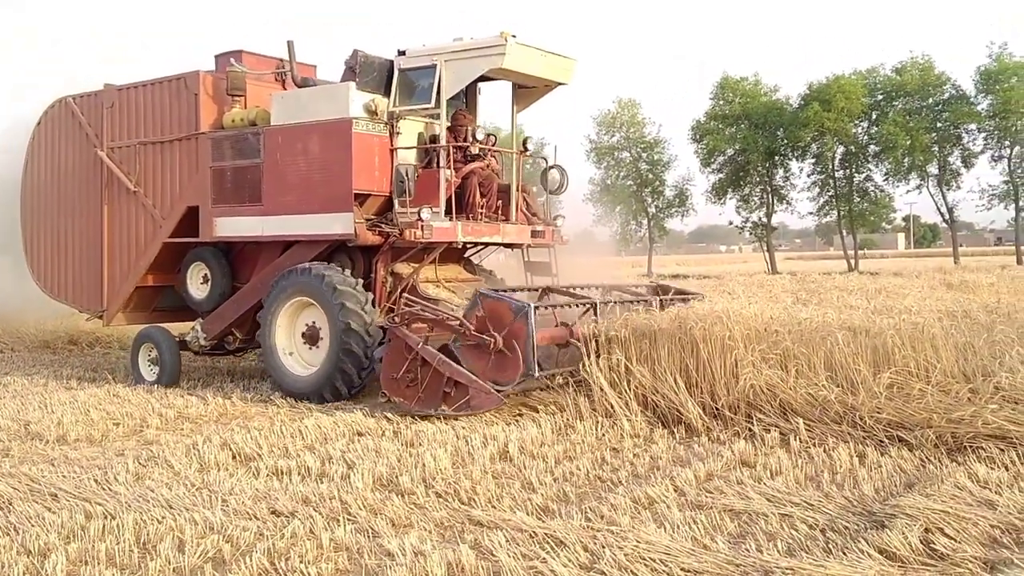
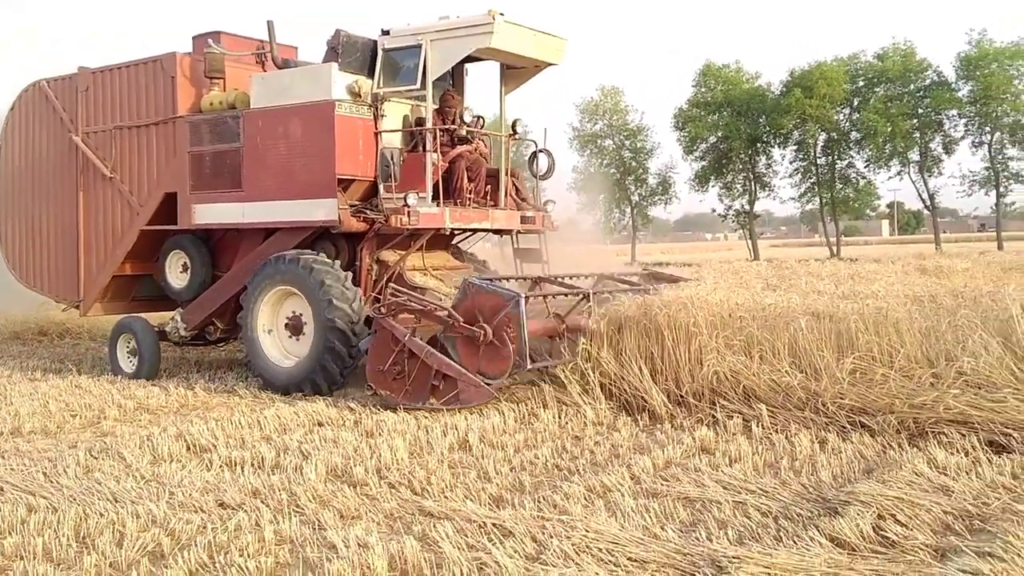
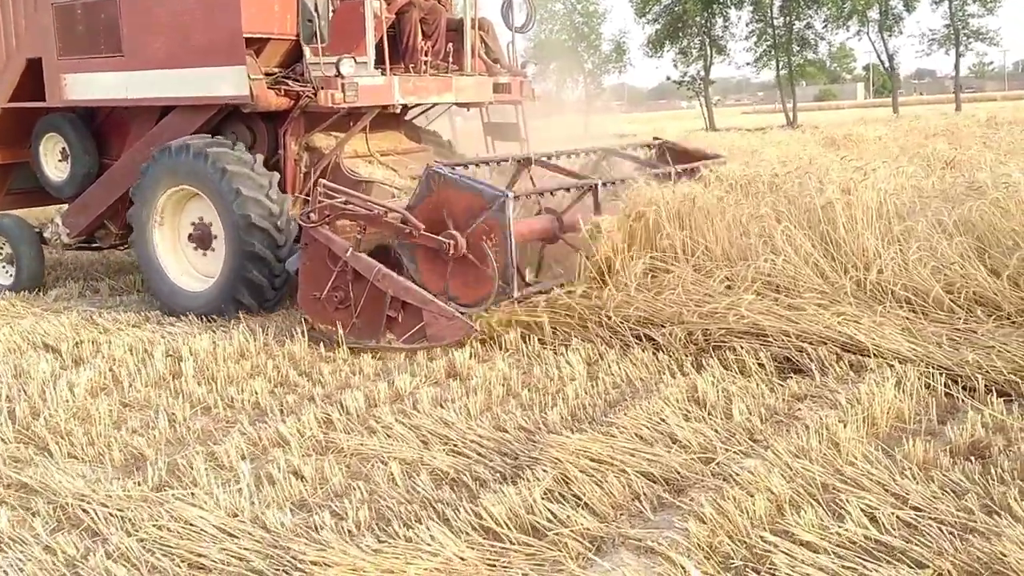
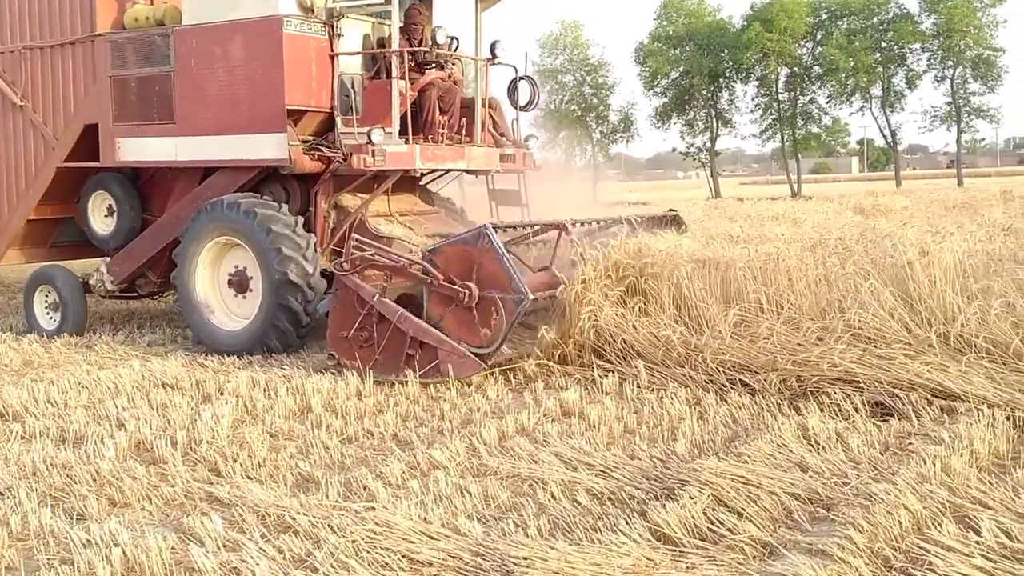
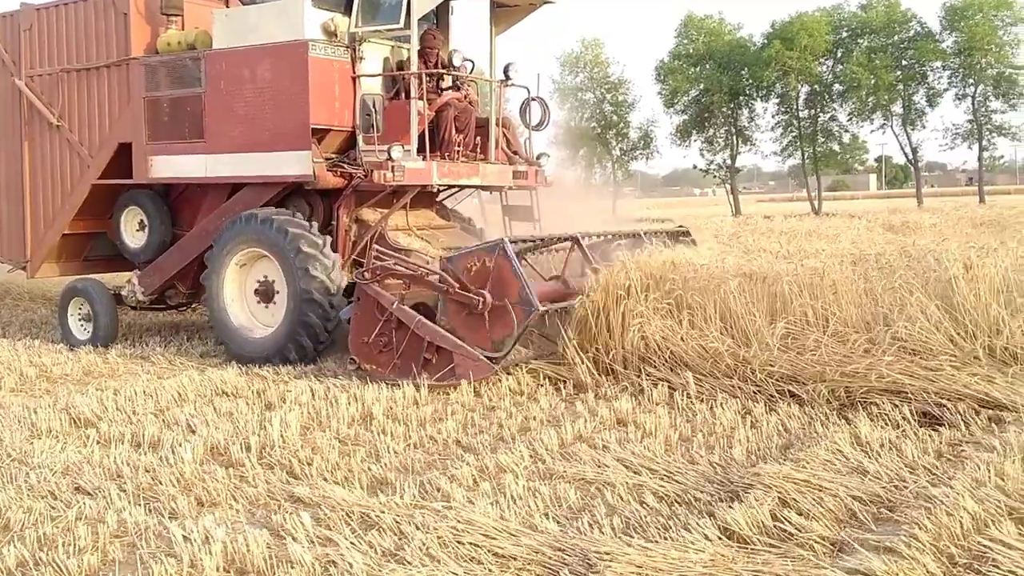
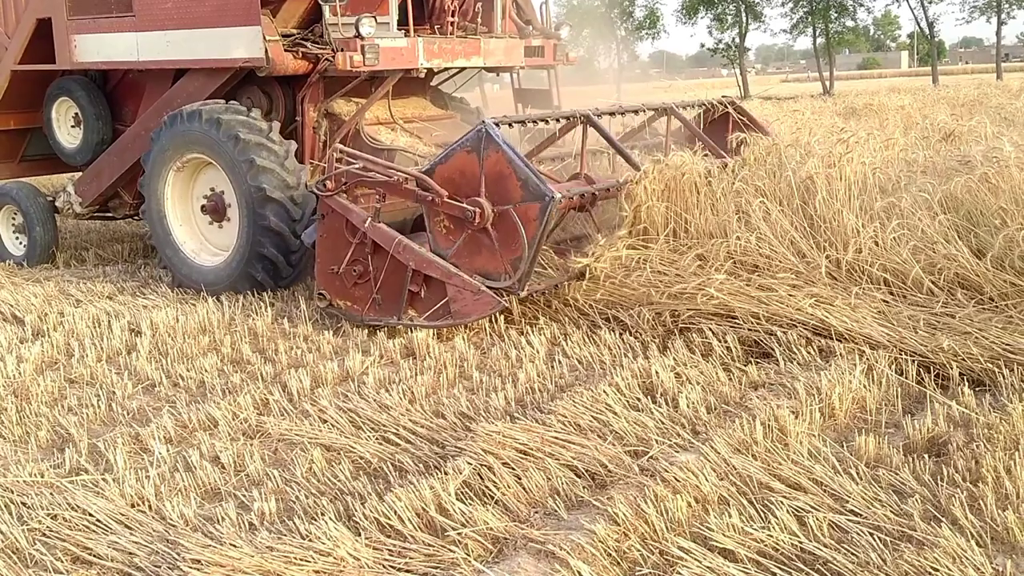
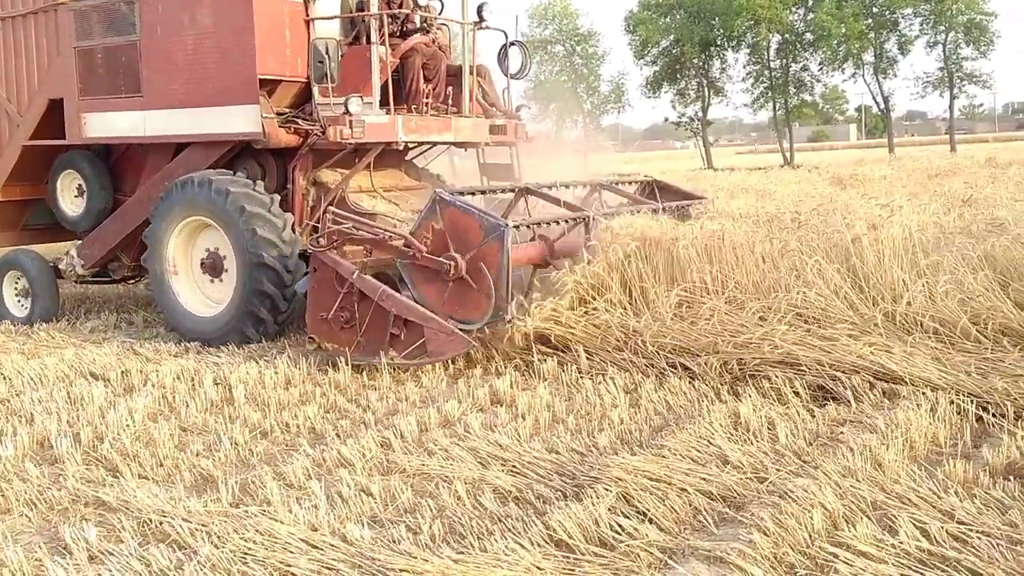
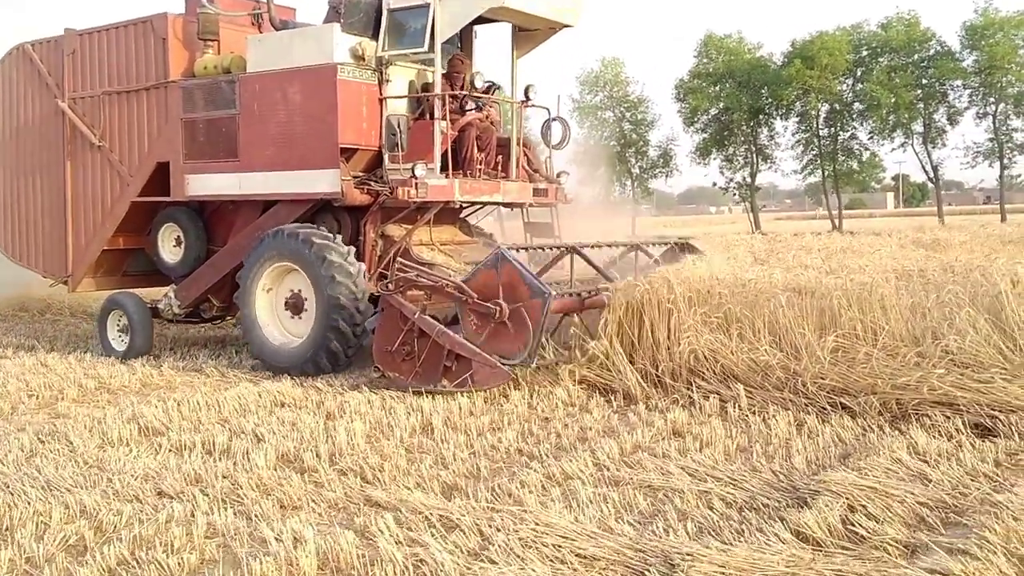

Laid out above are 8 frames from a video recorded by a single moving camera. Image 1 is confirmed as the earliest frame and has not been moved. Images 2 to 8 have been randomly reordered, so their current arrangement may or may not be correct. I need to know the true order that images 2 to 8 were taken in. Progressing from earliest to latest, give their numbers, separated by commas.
2, 8, 5, 4, 7, 3, 6
